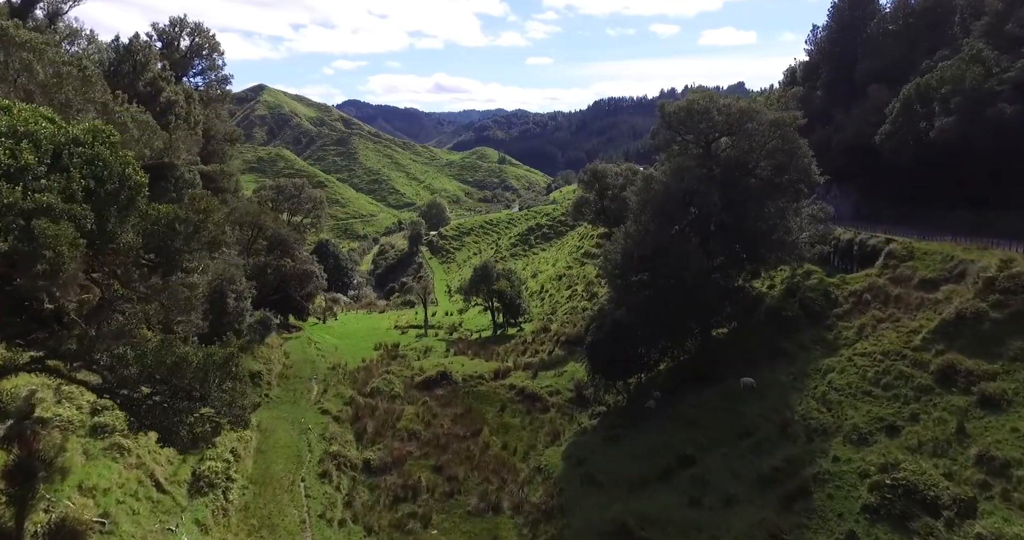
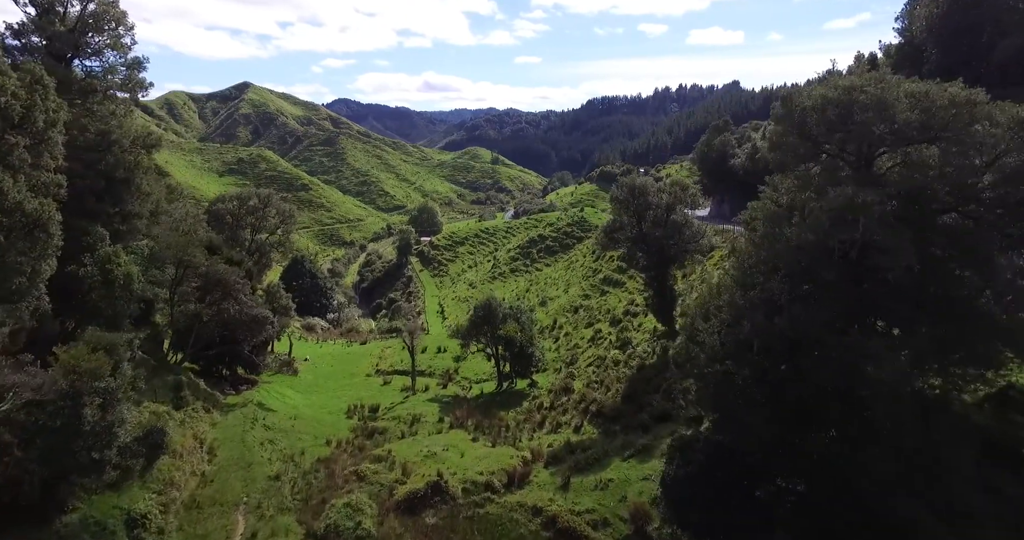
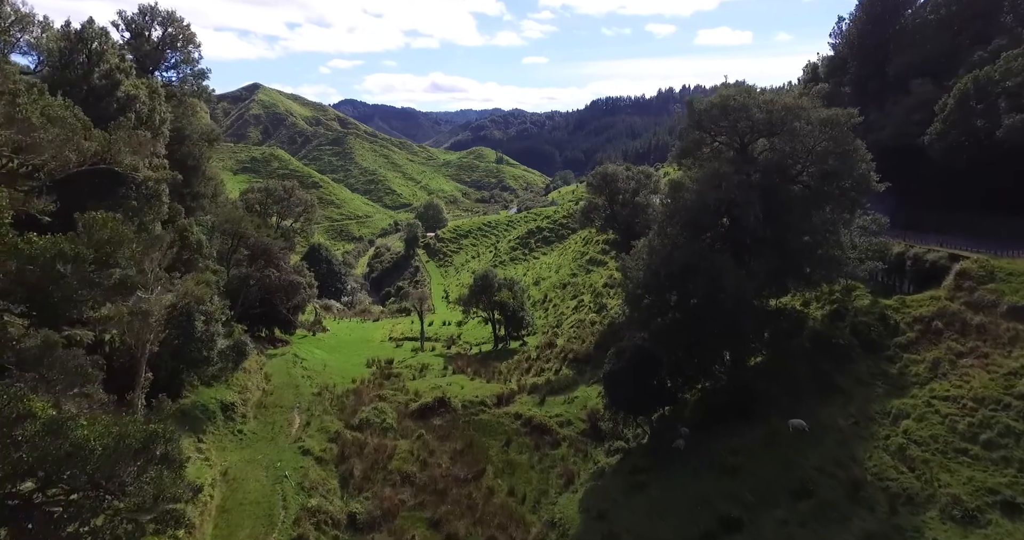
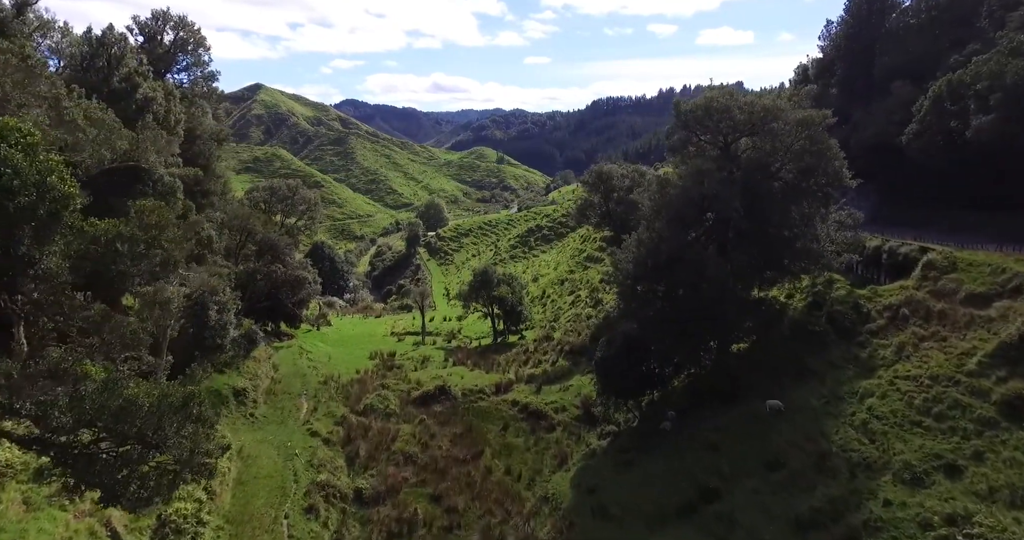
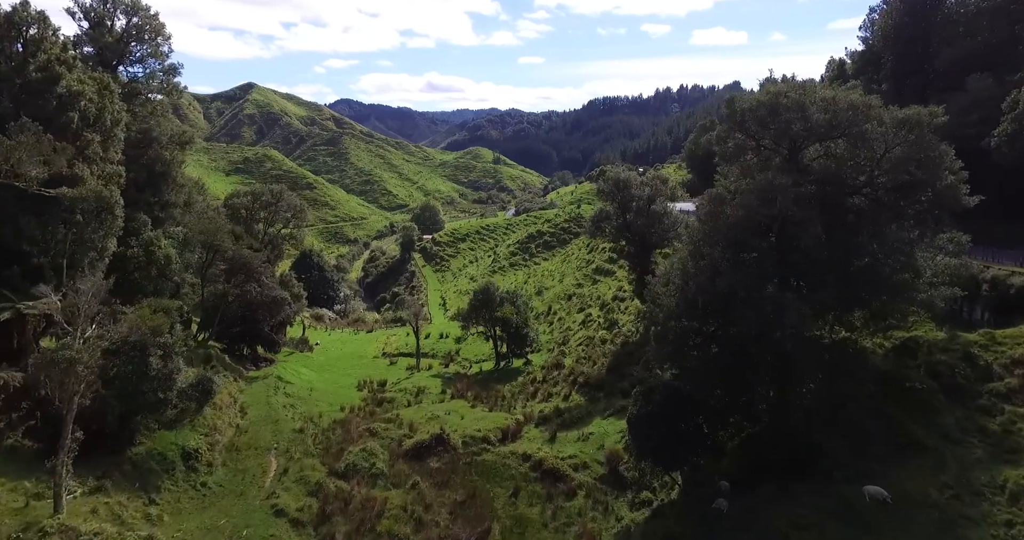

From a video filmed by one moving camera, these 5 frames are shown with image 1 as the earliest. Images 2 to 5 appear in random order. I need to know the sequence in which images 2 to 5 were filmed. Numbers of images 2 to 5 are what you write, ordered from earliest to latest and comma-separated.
4, 3, 5, 2
